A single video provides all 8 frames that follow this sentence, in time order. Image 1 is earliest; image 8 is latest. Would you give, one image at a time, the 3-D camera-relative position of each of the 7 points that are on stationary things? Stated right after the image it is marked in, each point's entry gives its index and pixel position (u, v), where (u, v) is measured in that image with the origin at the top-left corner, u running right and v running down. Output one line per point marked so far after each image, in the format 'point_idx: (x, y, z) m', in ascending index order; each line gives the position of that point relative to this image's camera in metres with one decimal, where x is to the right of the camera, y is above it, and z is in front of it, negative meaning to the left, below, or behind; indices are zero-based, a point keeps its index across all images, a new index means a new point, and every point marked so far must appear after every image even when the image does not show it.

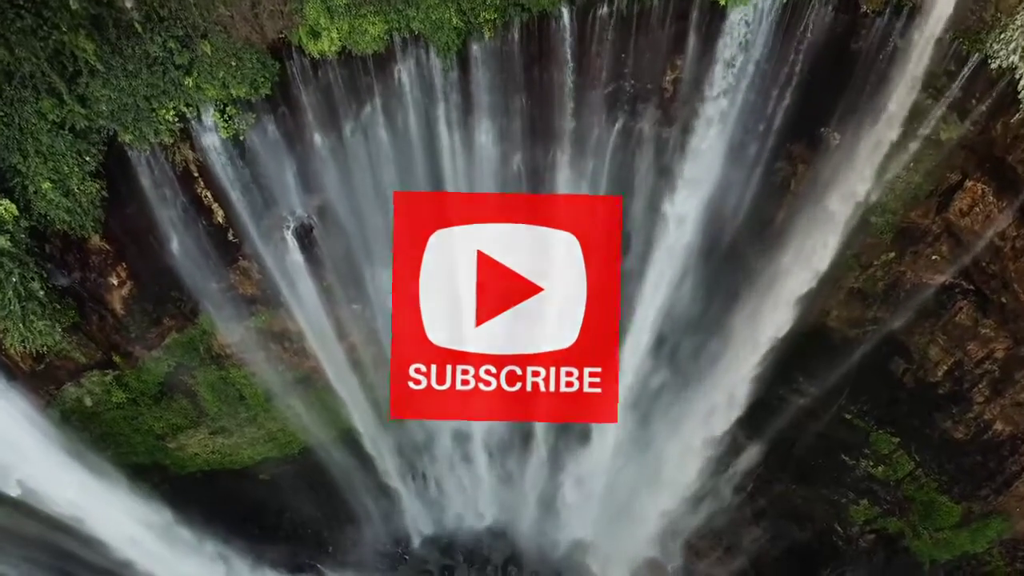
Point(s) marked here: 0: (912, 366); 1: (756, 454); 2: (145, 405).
0: (+6.4, -1.3, +10.9) m
1: (+4.5, -3.1, +12.8) m
2: (-6.0, -1.9, +11.2) m
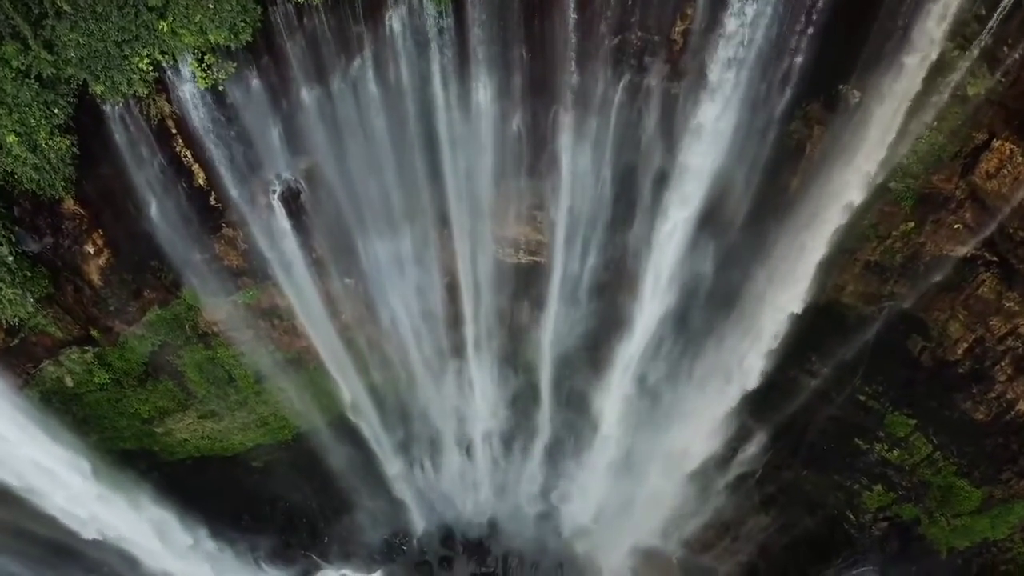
0: (+6.4, -0.9, +10.4) m
1: (+4.5, -2.7, +12.3) m
2: (-6.0, -1.5, +10.7) m
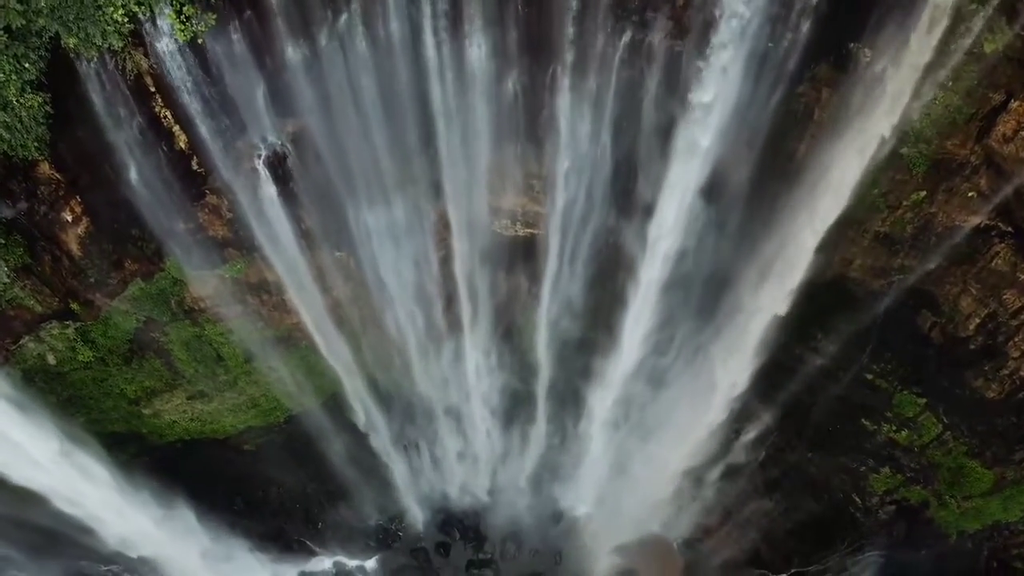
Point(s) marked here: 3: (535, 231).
0: (+6.3, -0.5, +10.1) m
1: (+4.5, -2.3, +12.0) m
2: (-6.0, -1.2, +10.3) m
3: (+0.3, +0.9, +10.3) m
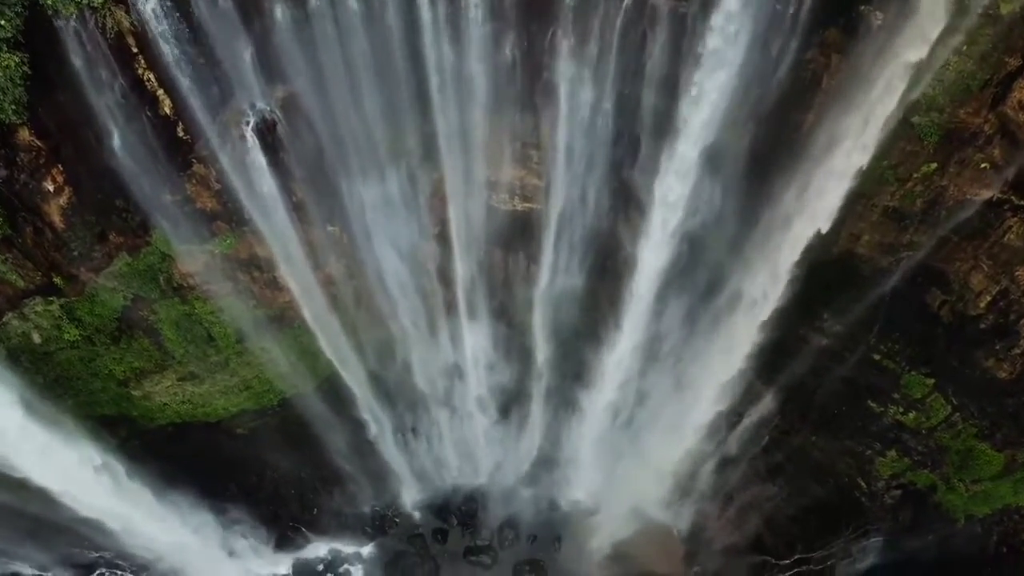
0: (+6.3, -0.1, +9.8) m
1: (+4.4, -1.9, +11.7) m
2: (-6.0, -0.8, +10.1) m
3: (+0.3, +1.2, +10.0) m
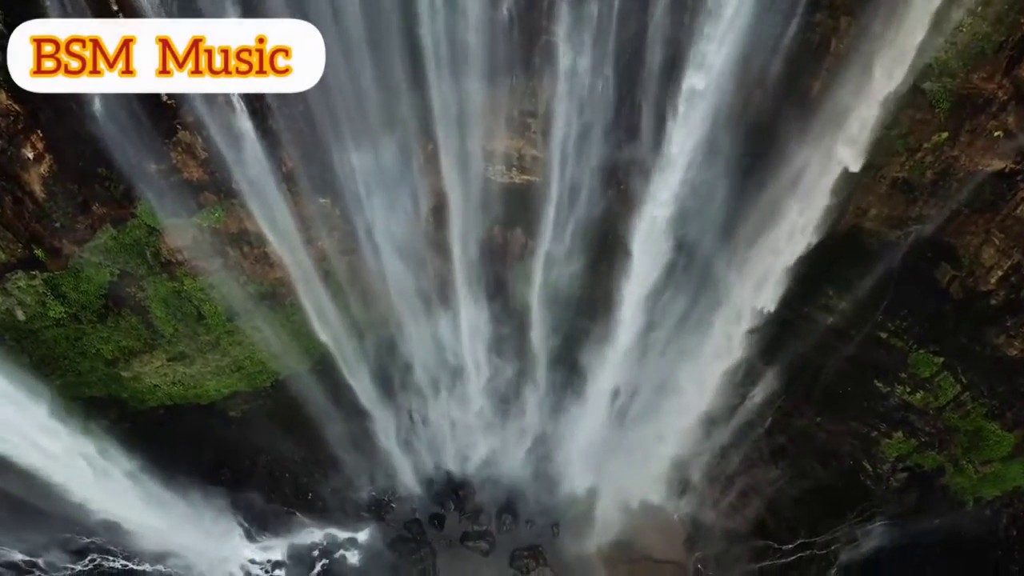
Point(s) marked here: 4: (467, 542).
0: (+6.3, +0.2, +9.5) m
1: (+4.4, -1.6, +11.5) m
2: (-6.1, -0.5, +9.8) m
3: (+0.3, +1.6, +9.7) m
4: (-0.8, -4.7, +12.5) m
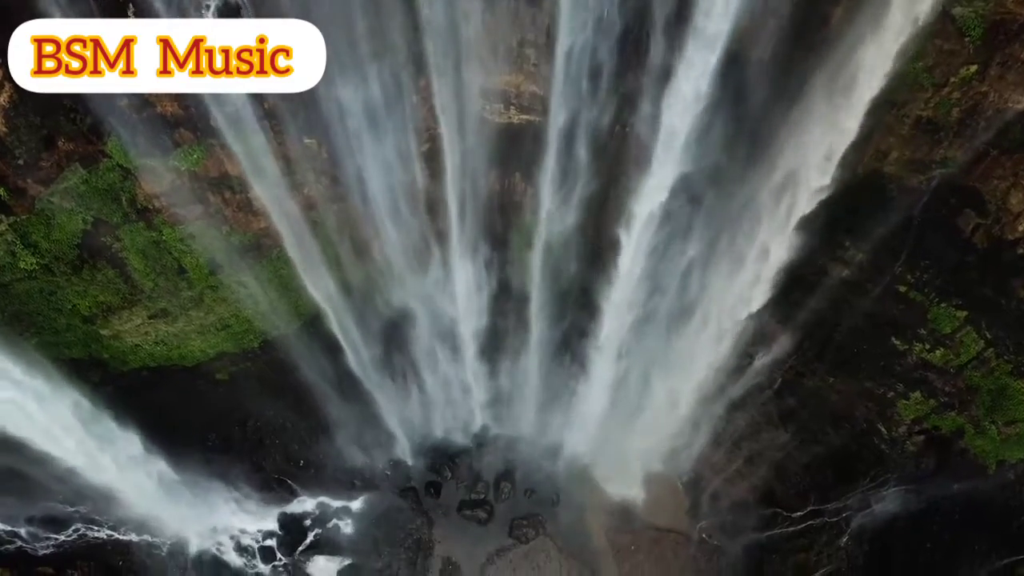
0: (+6.2, +0.9, +9.0) m
1: (+4.4, -0.9, +11.0) m
2: (-6.1, +0.2, +9.3) m
3: (+0.3, +2.2, +9.1) m
4: (-0.8, -3.9, +12.0) m
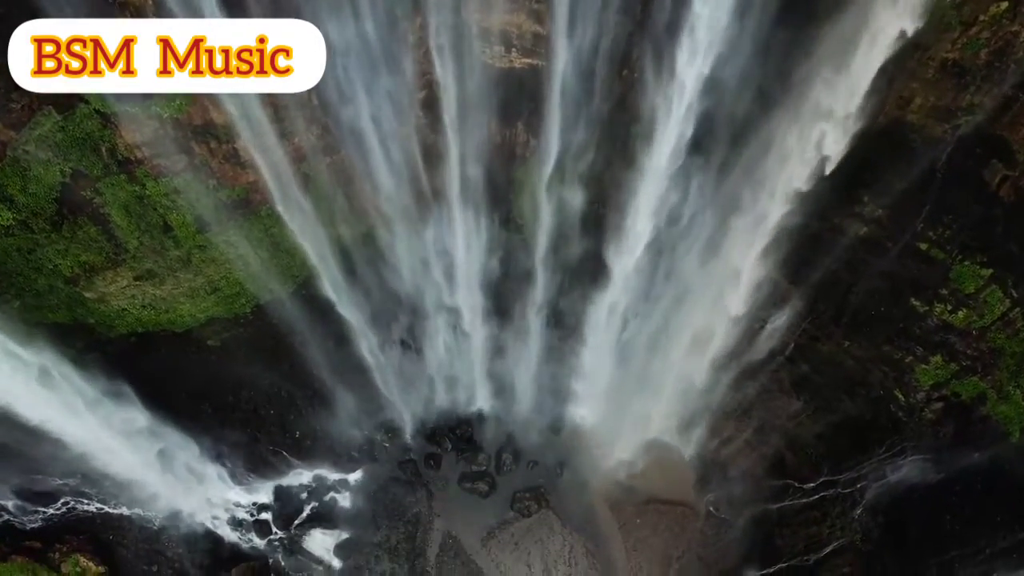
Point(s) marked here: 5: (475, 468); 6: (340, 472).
0: (+6.2, +1.5, +8.5) m
1: (+4.4, -0.3, +10.5) m
2: (-6.1, +0.7, +8.8) m
3: (+0.3, +2.8, +8.6) m
4: (-0.8, -3.3, +11.6) m
5: (-0.6, -3.0, +11.6) m
6: (-3.0, -3.1, +11.8) m
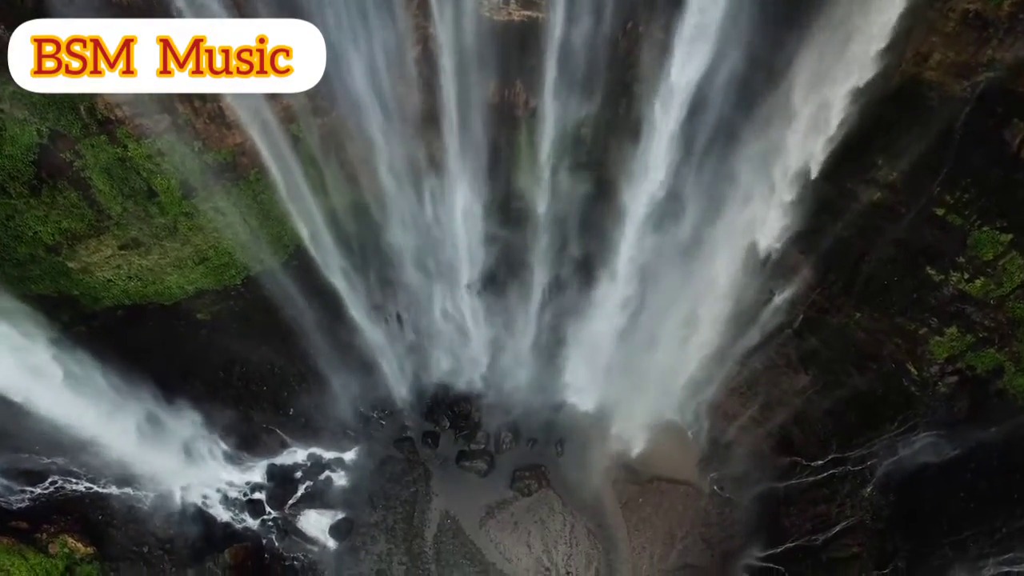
0: (+6.2, +1.9, +8.1) m
1: (+4.4, +0.2, +10.1) m
2: (-6.1, +1.1, +8.5) m
3: (+0.3, +3.2, +8.2) m
4: (-0.8, -2.9, +11.3) m
5: (-0.6, -2.6, +11.3) m
6: (-3.0, -2.7, +11.4) m
